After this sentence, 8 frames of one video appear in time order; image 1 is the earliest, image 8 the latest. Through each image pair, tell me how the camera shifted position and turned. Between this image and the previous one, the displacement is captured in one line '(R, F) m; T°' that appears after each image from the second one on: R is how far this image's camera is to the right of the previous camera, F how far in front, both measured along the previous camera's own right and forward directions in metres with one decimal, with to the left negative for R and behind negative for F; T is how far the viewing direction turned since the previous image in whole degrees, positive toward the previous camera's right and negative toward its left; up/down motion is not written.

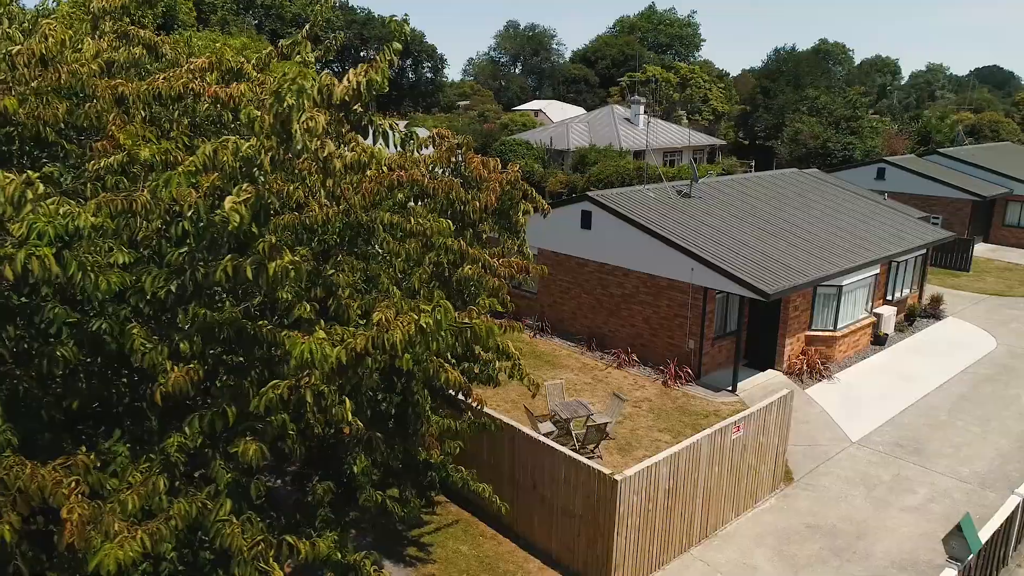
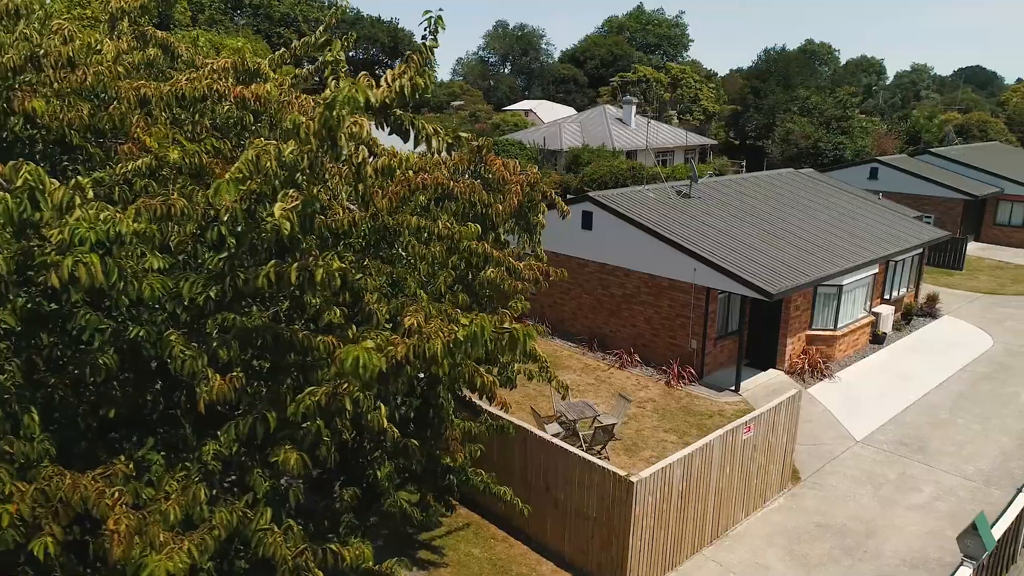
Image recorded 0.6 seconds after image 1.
(-0.4, 0.0) m; +1°
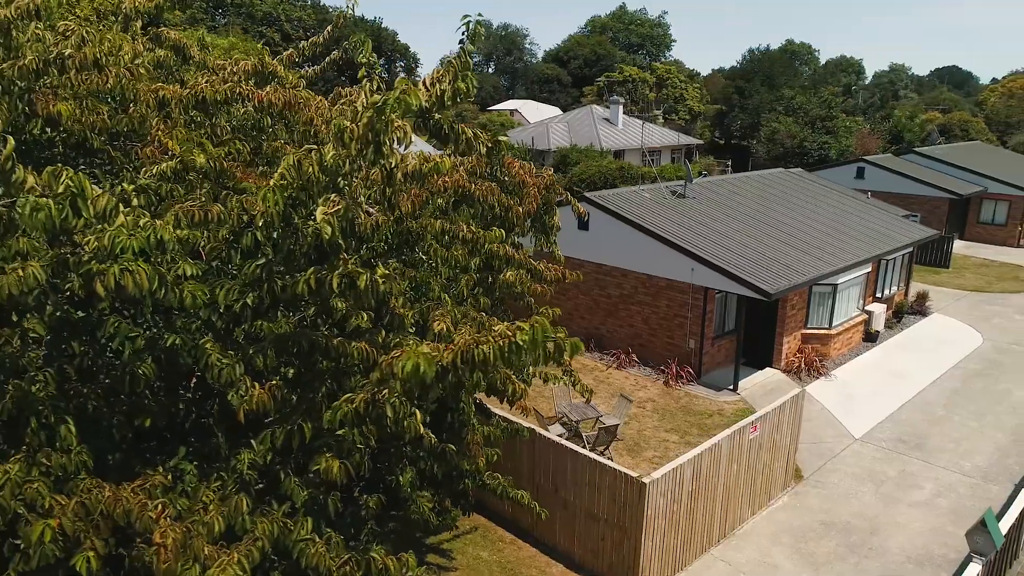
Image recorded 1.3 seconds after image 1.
(-0.4, 0.0) m; +1°
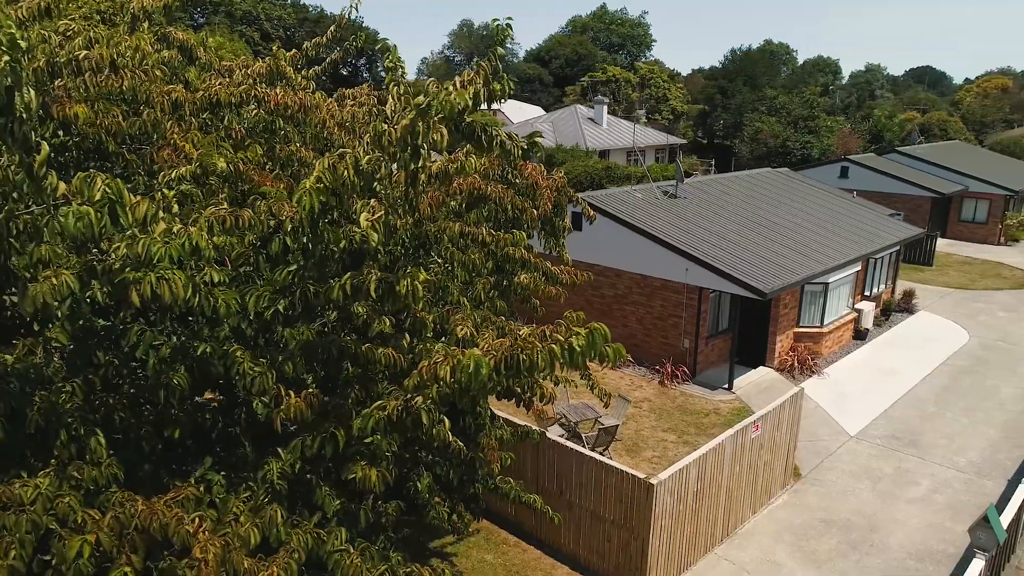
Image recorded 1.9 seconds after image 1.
(-0.4, 0.0) m; +2°
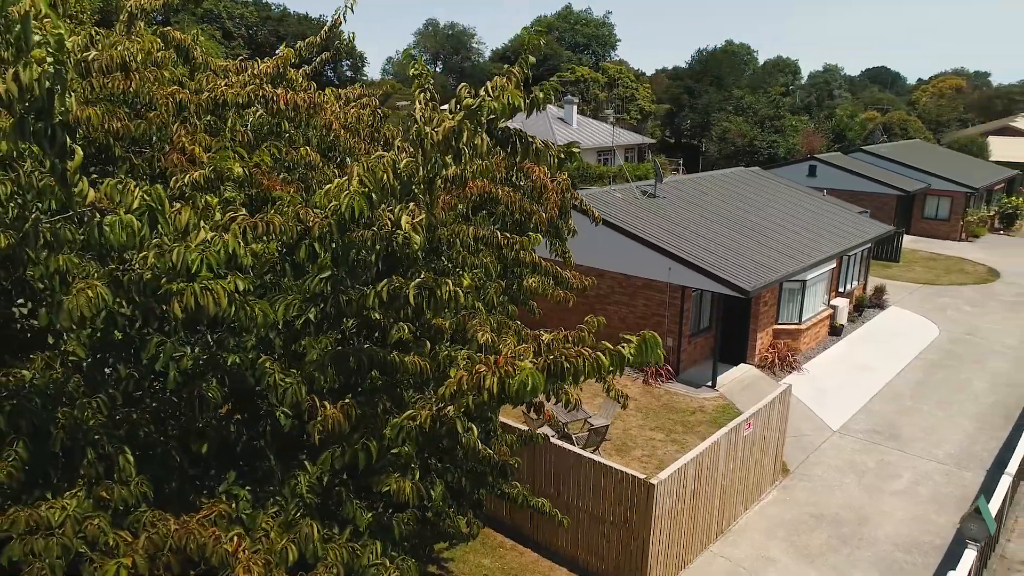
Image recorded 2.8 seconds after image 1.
(-0.5, +0.1) m; +3°
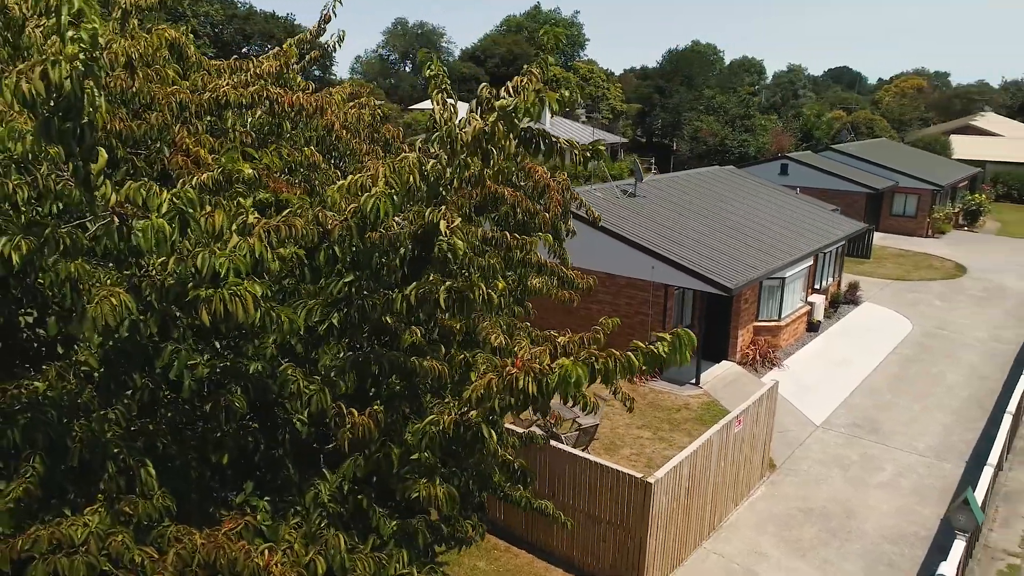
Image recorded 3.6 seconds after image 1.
(-0.4, +0.1) m; +2°
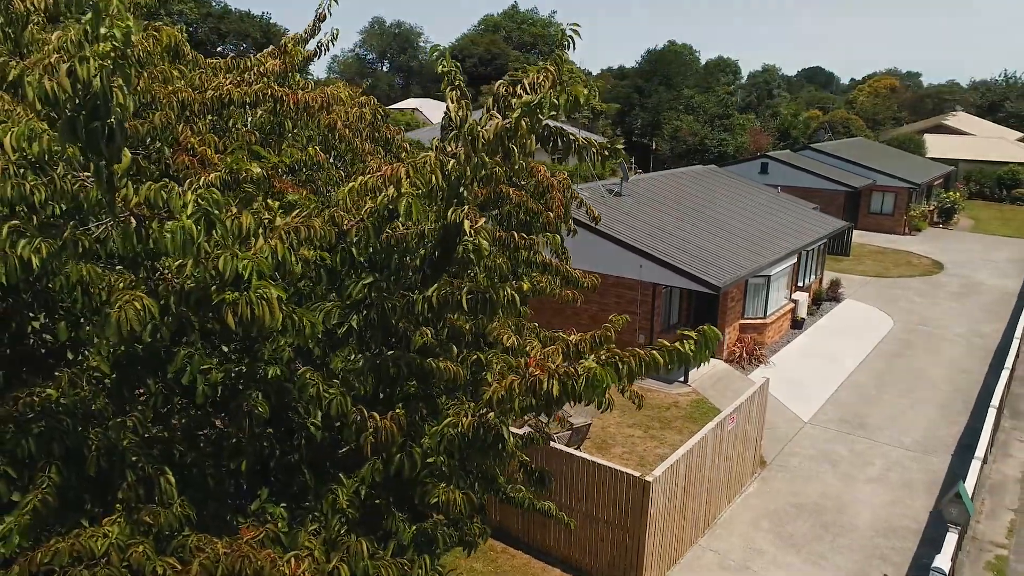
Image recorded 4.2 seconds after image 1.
(-0.3, 0.0) m; +2°
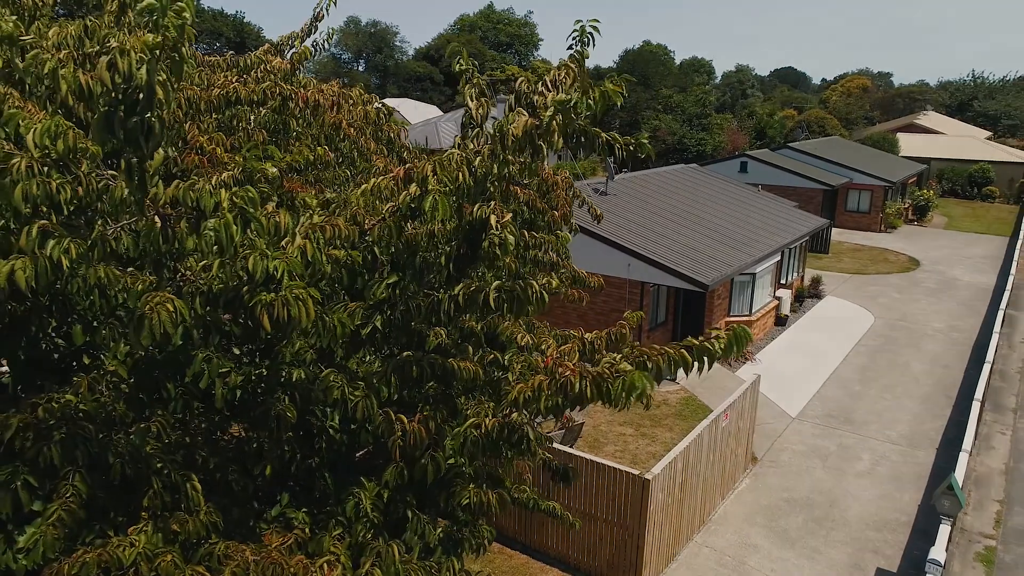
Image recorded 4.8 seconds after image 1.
(-0.3, +0.1) m; +2°
